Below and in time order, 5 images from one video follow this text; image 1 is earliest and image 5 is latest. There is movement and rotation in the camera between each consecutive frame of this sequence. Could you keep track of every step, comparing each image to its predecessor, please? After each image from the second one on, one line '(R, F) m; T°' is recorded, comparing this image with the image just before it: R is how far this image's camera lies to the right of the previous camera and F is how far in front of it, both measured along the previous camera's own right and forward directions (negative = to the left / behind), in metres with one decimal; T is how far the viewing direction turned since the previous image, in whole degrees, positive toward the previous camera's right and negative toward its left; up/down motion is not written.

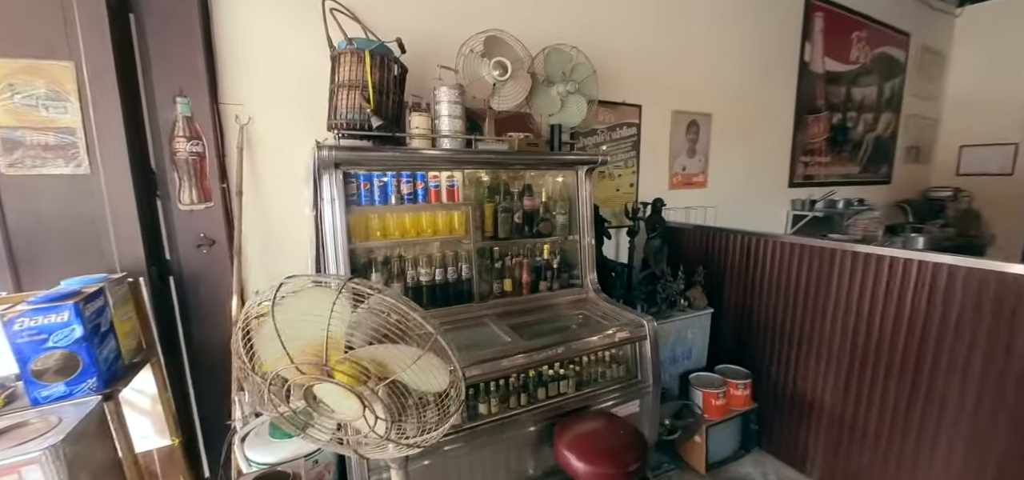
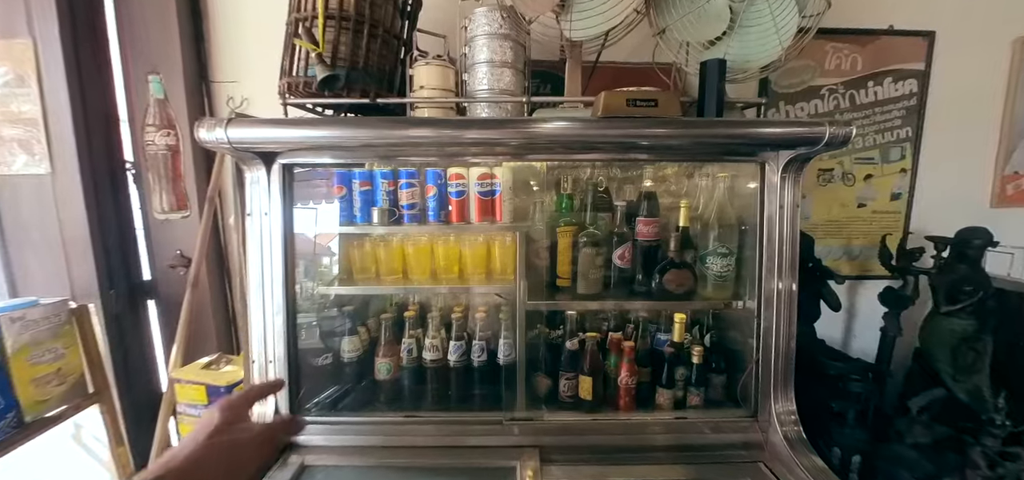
(+0.2, +1.0) m; -24°
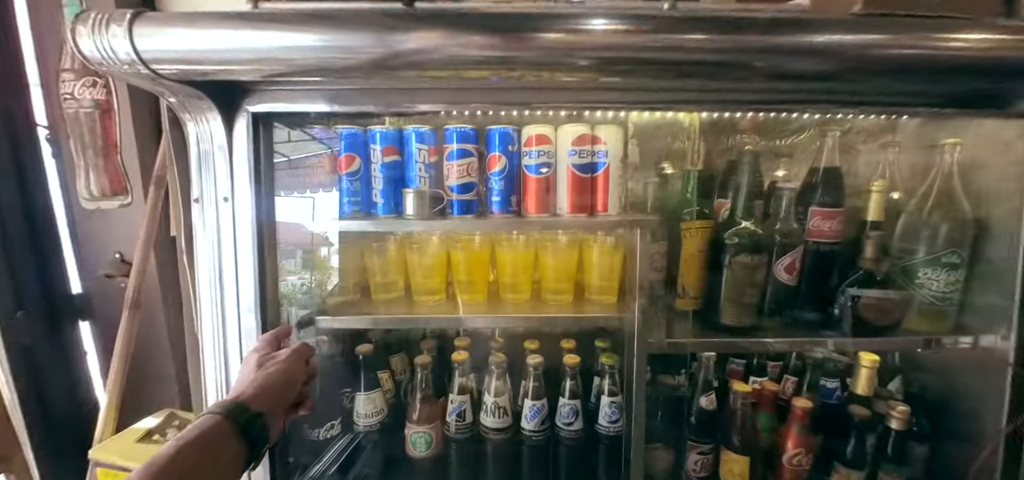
(-0.2, +0.4) m; 0°
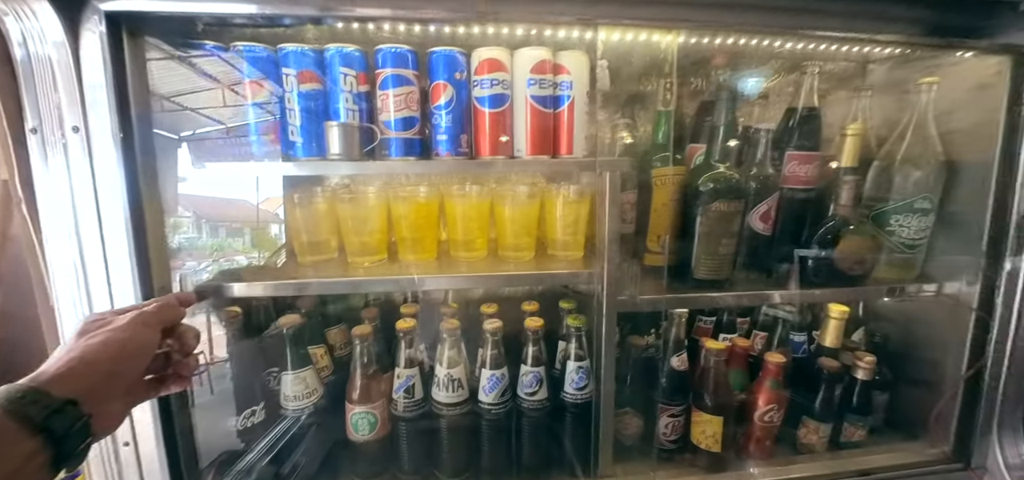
(0.0, +0.1) m; +5°
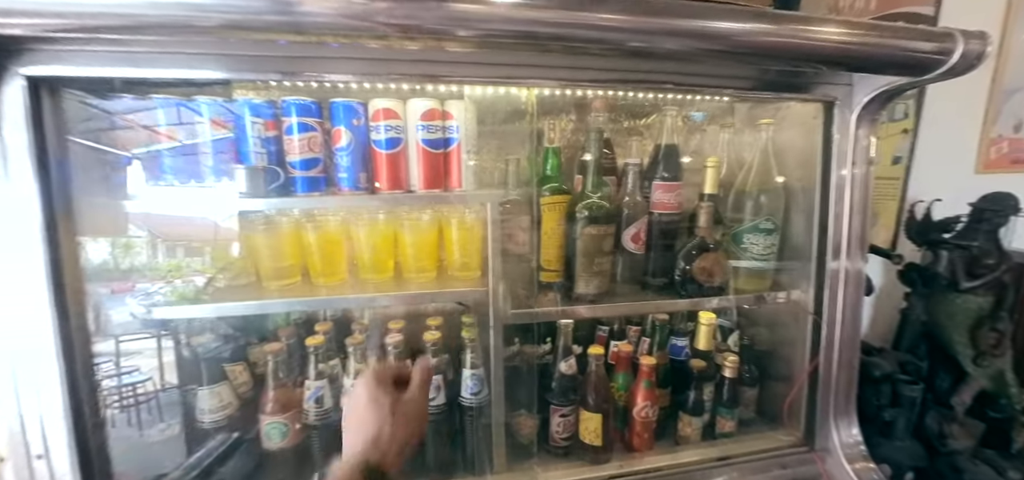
(+0.1, -0.1) m; +3°
